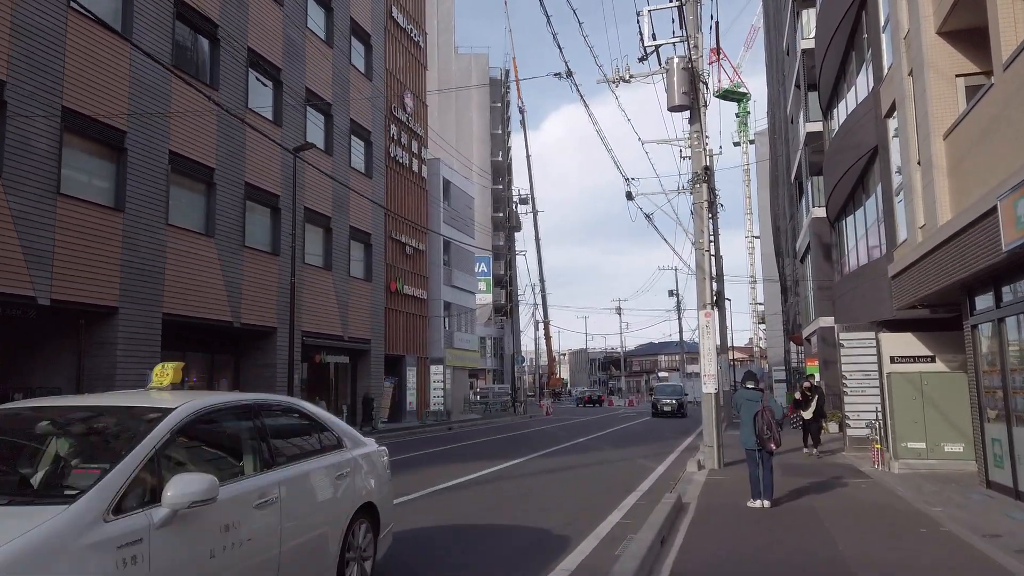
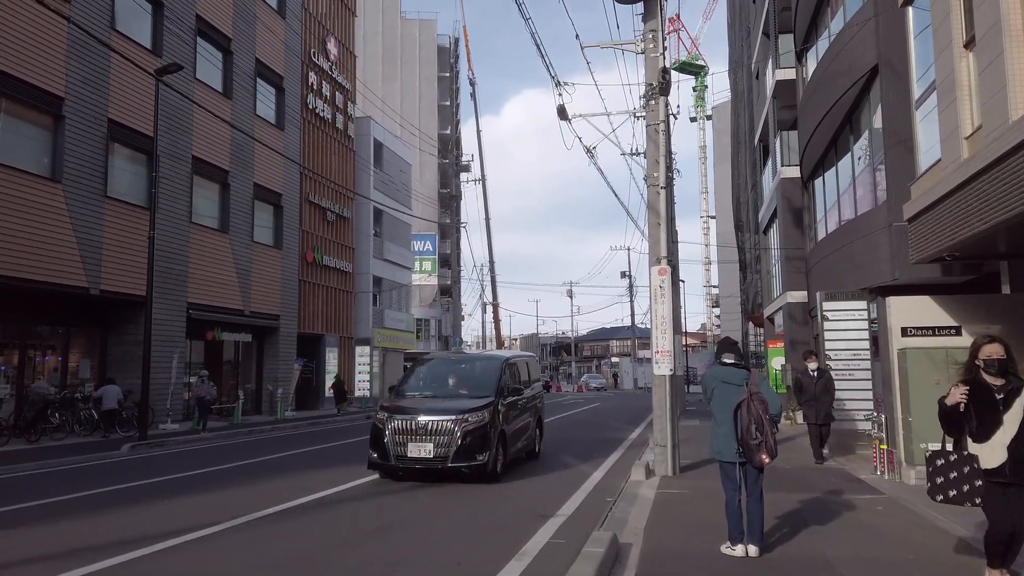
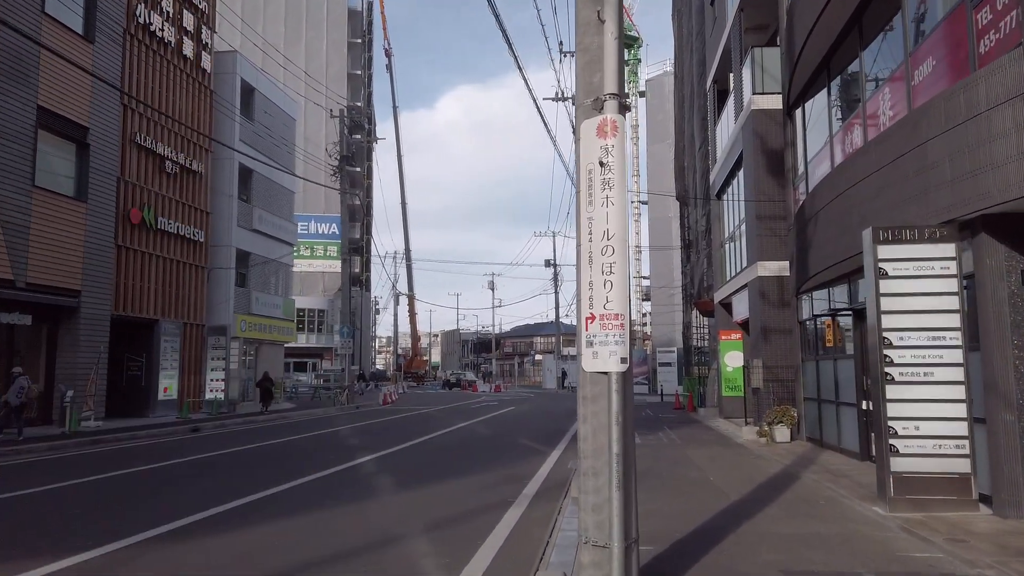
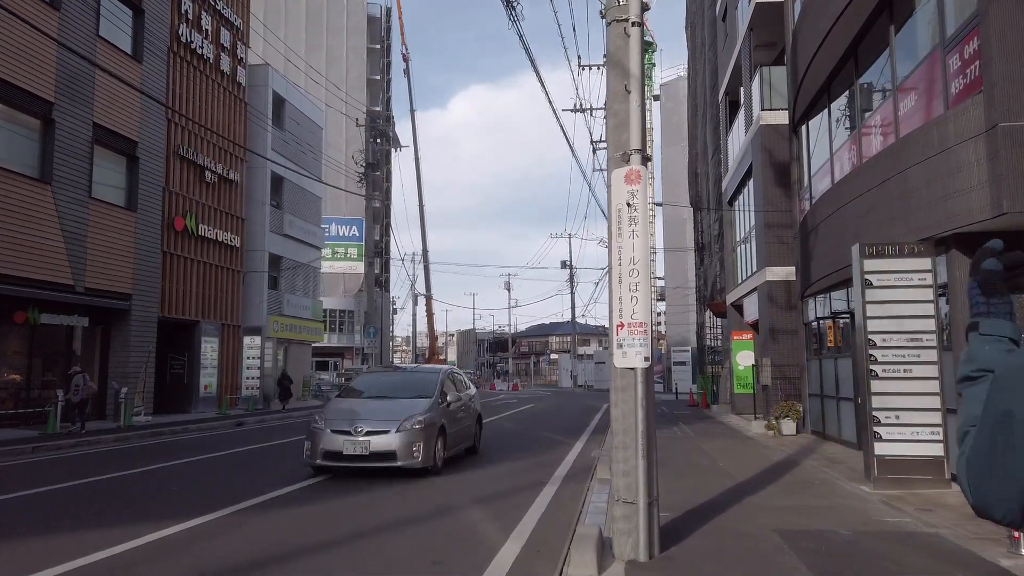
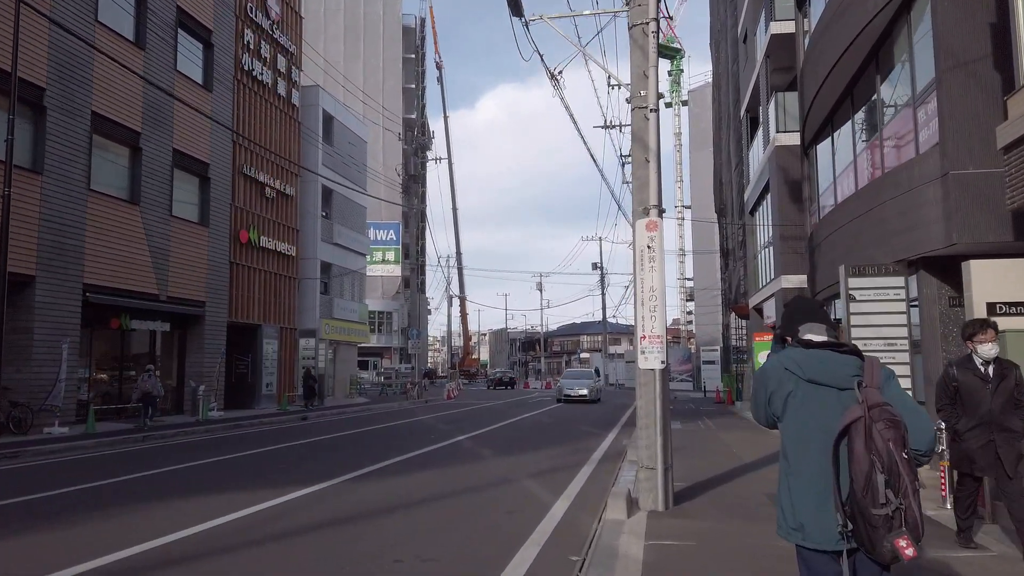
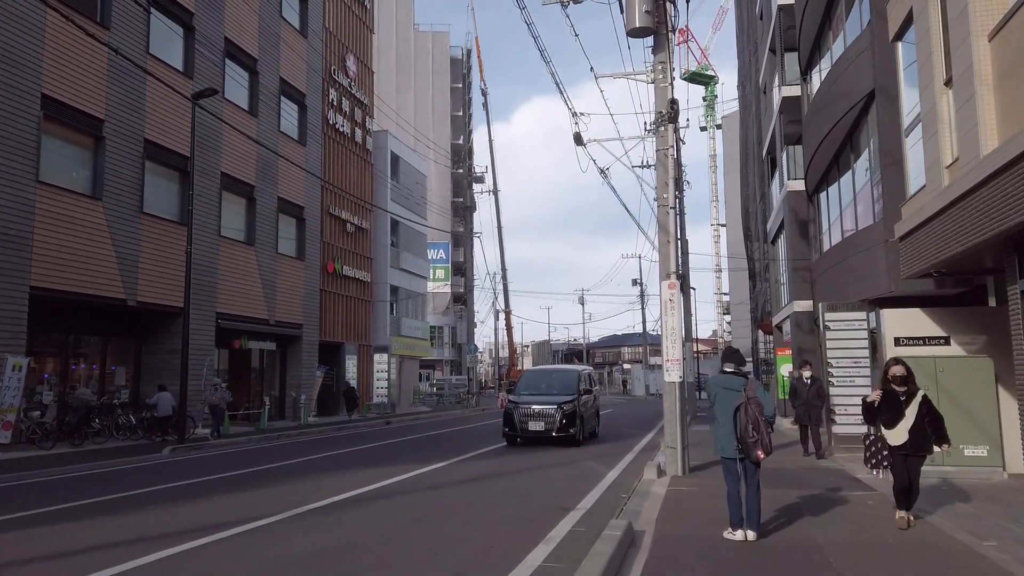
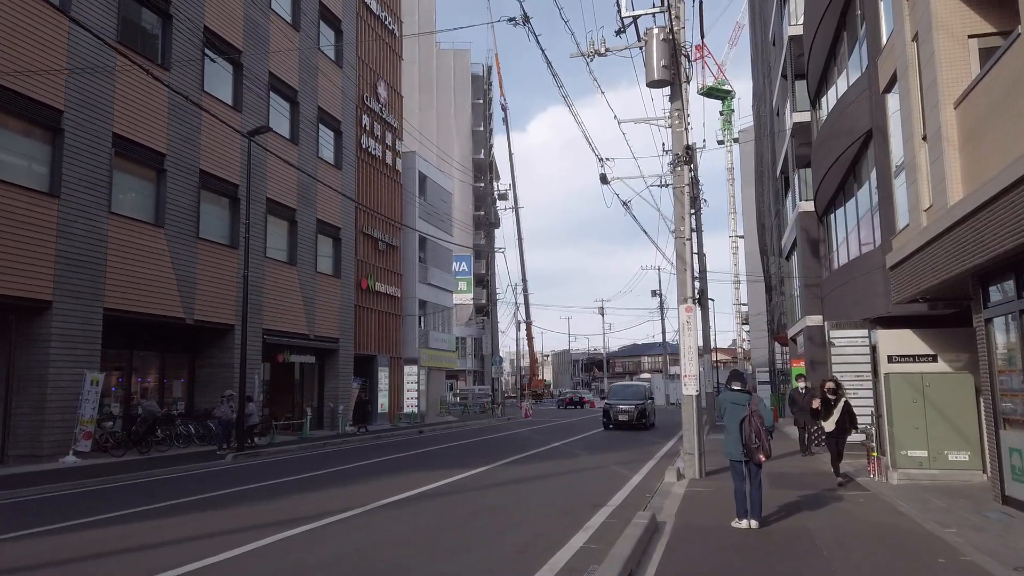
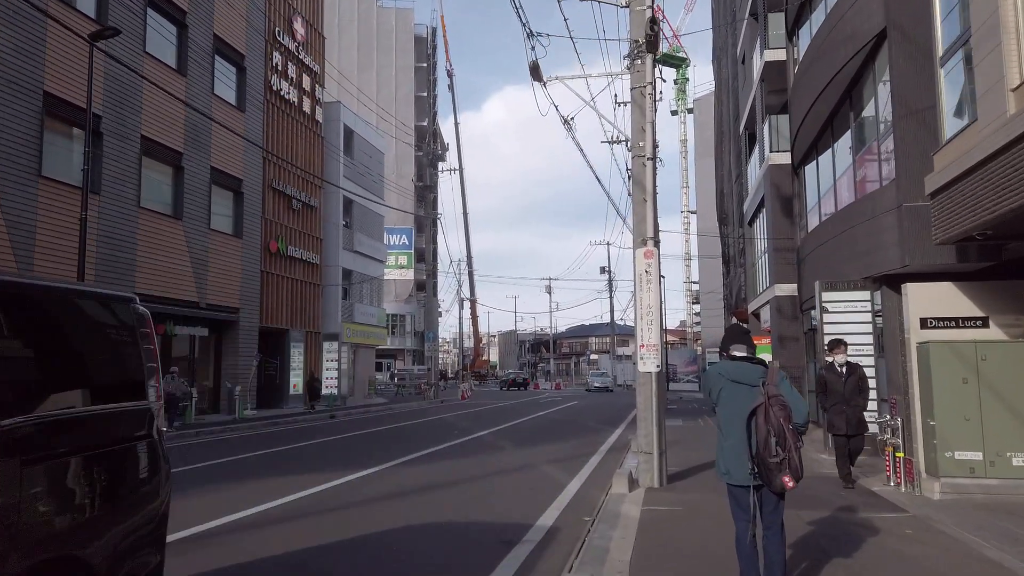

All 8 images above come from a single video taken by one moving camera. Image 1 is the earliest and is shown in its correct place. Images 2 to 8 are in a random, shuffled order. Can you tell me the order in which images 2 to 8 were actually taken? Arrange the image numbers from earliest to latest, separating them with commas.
7, 6, 2, 8, 5, 4, 3
